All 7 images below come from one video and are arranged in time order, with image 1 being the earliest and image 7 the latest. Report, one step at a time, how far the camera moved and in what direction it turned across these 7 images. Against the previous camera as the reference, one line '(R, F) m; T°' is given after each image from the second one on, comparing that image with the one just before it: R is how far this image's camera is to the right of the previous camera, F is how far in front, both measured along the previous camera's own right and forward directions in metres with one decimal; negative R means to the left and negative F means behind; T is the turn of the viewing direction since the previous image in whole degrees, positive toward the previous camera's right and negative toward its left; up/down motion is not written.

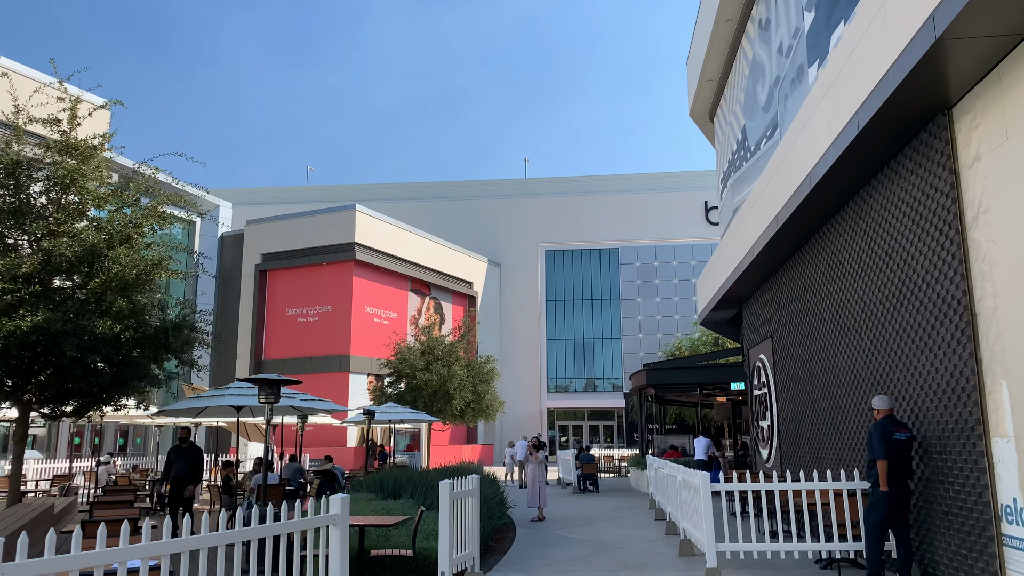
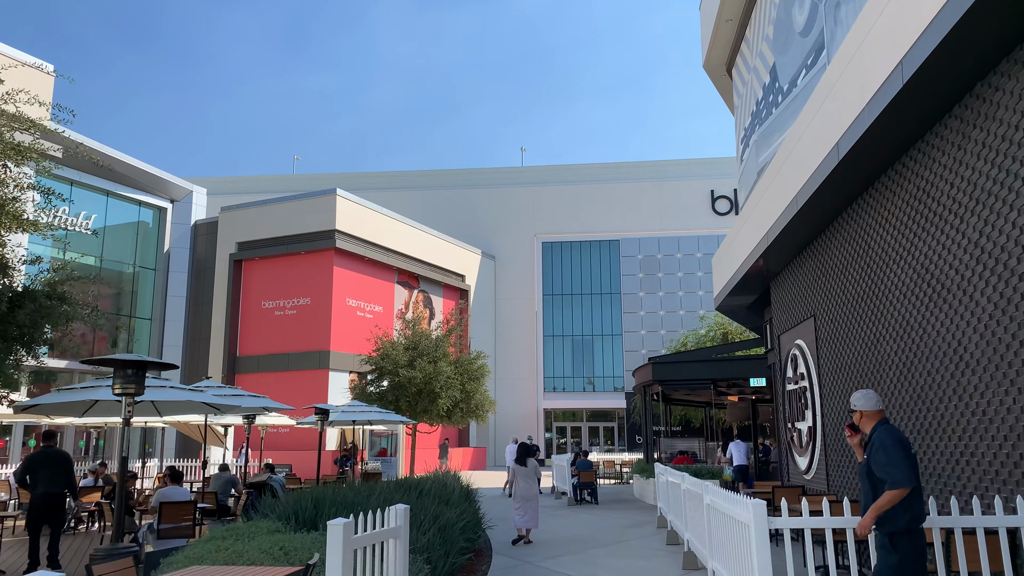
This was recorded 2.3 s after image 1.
(+0.3, +2.7) m; 0°
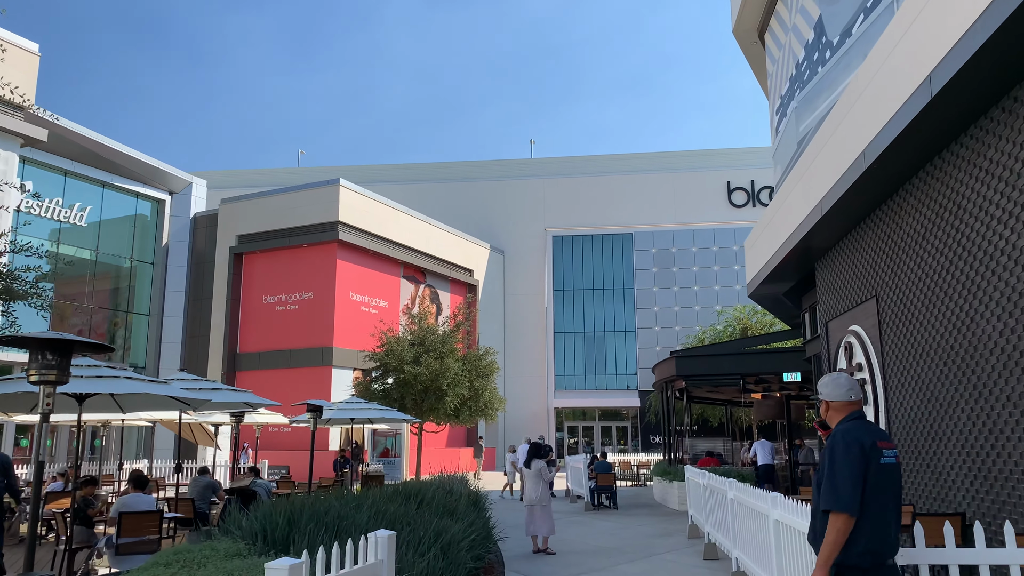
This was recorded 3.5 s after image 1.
(-0.1, +1.4) m; -1°
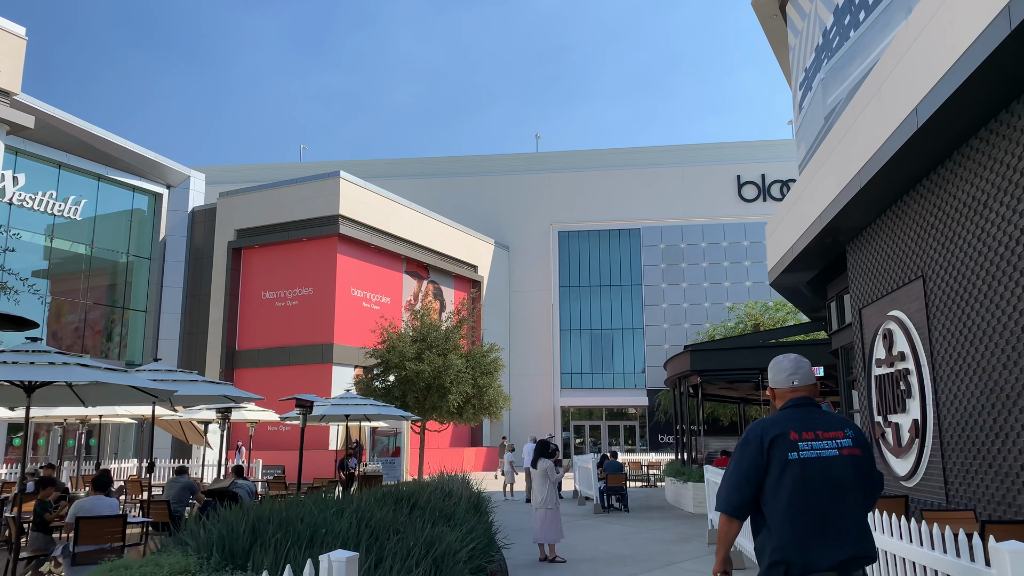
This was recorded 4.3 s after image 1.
(0.0, +0.9) m; 0°
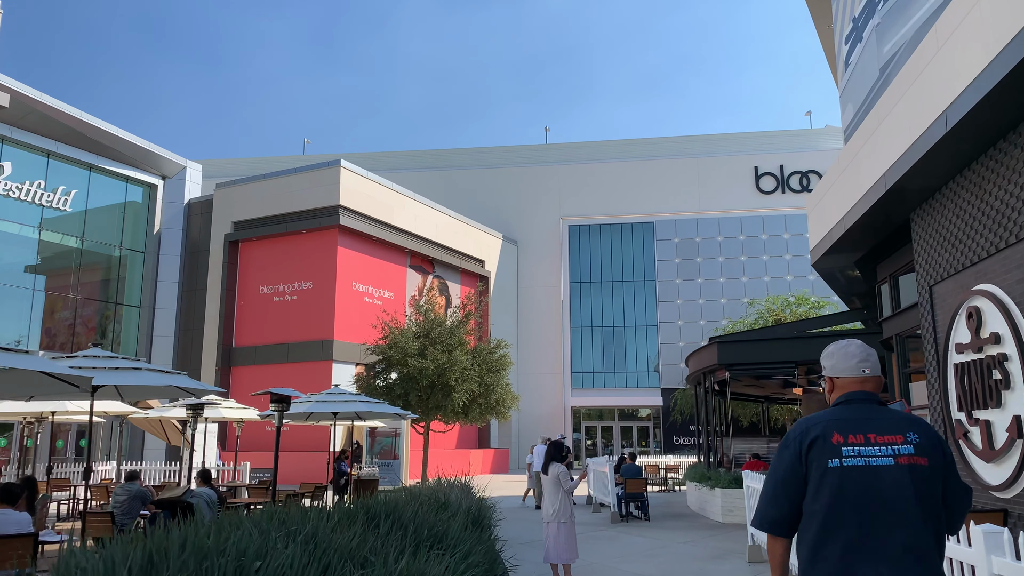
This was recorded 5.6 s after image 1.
(0.0, +1.5) m; -1°
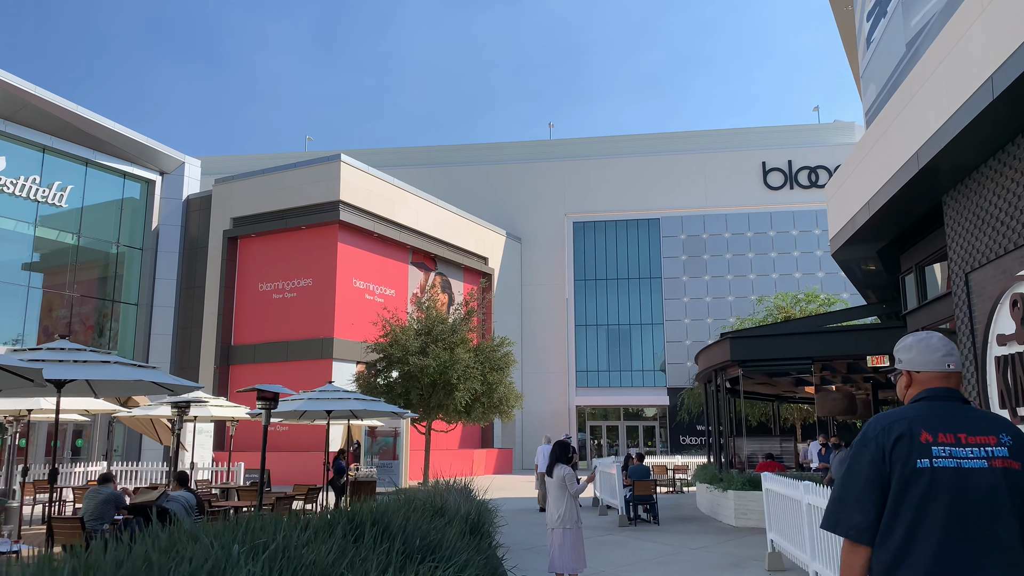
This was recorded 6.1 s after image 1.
(0.0, +0.6) m; 0°
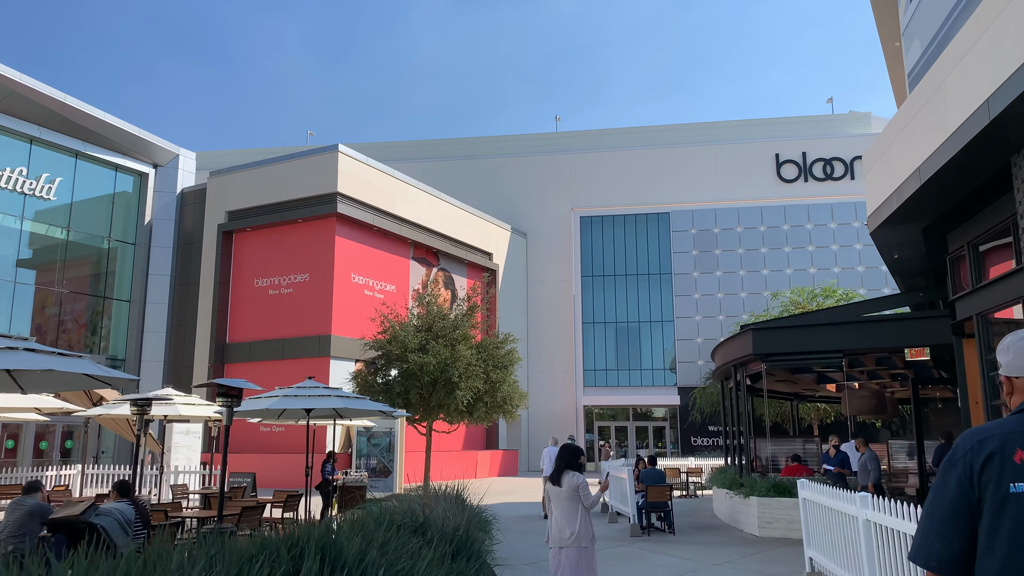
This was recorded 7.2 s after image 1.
(+0.1, +1.2) m; -1°
